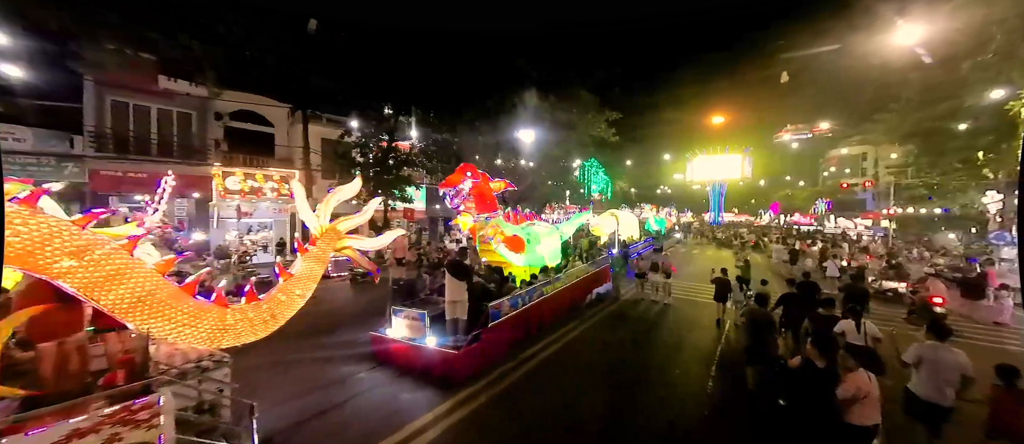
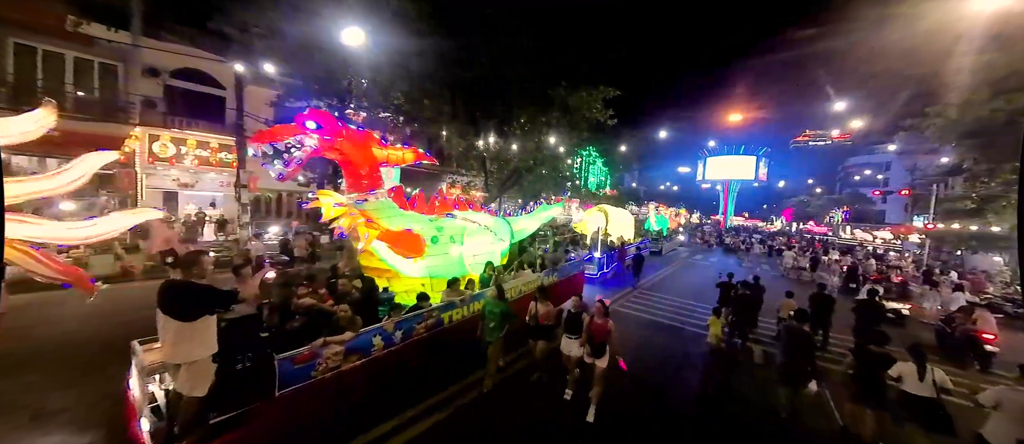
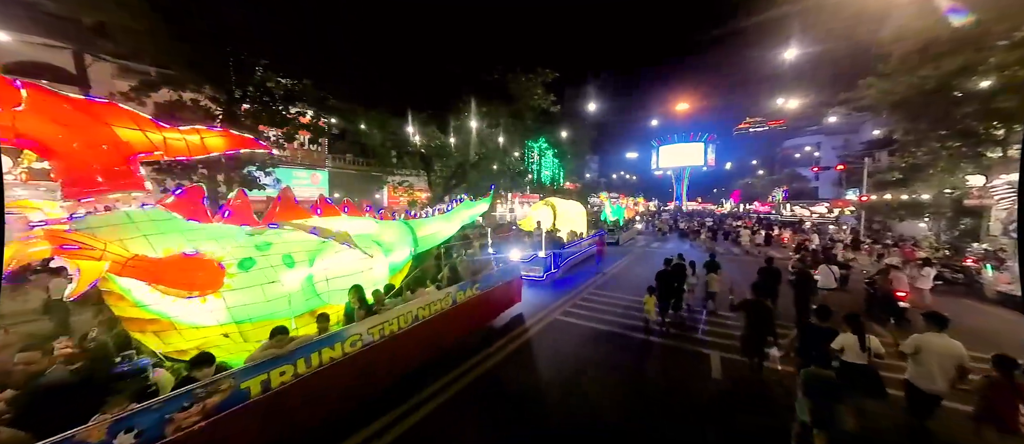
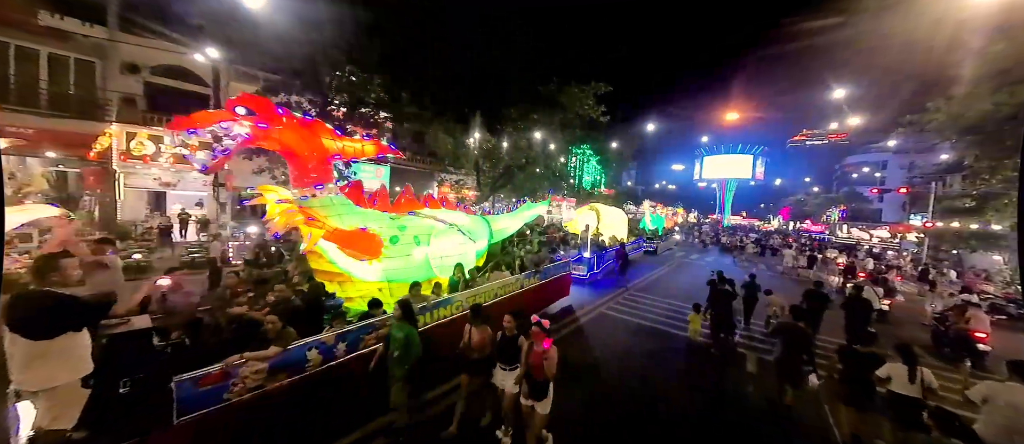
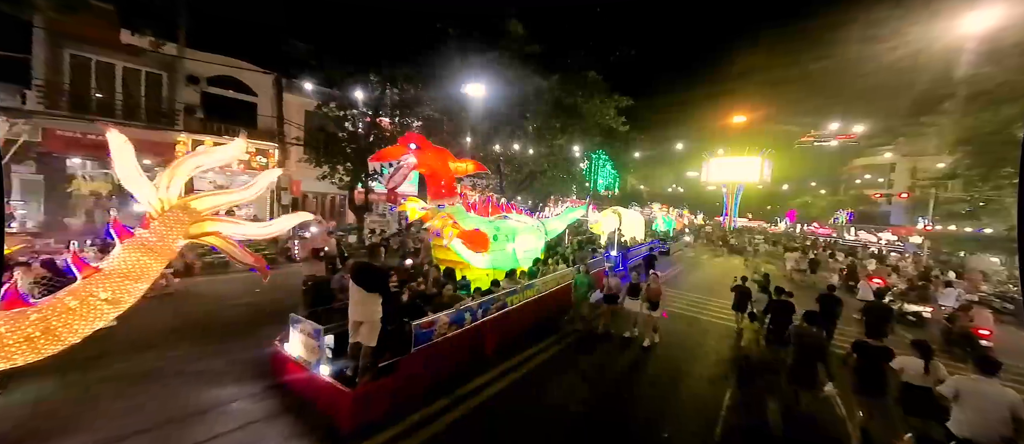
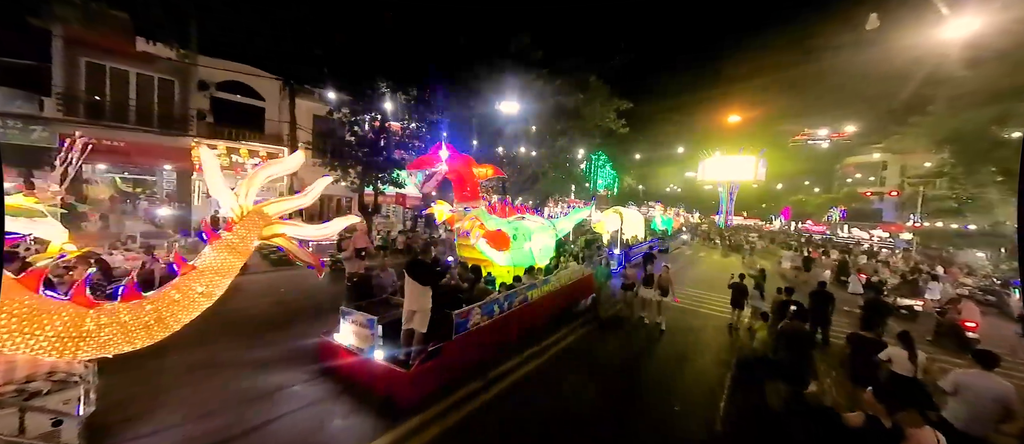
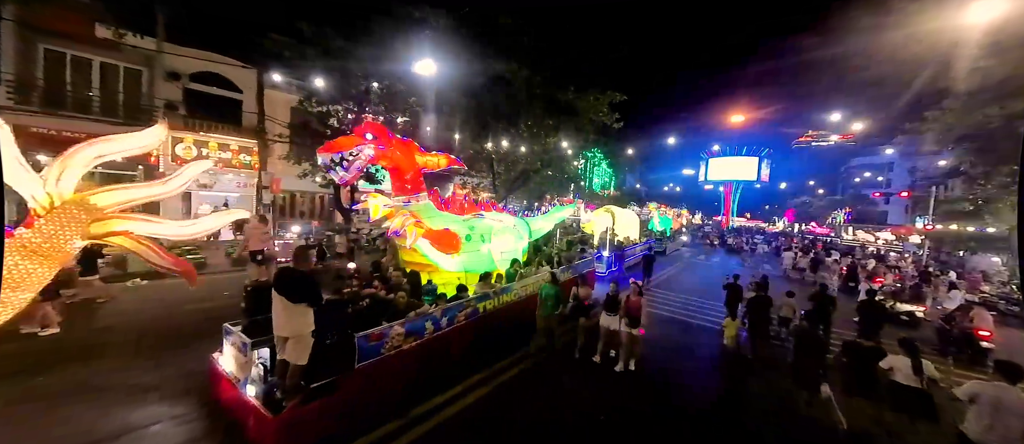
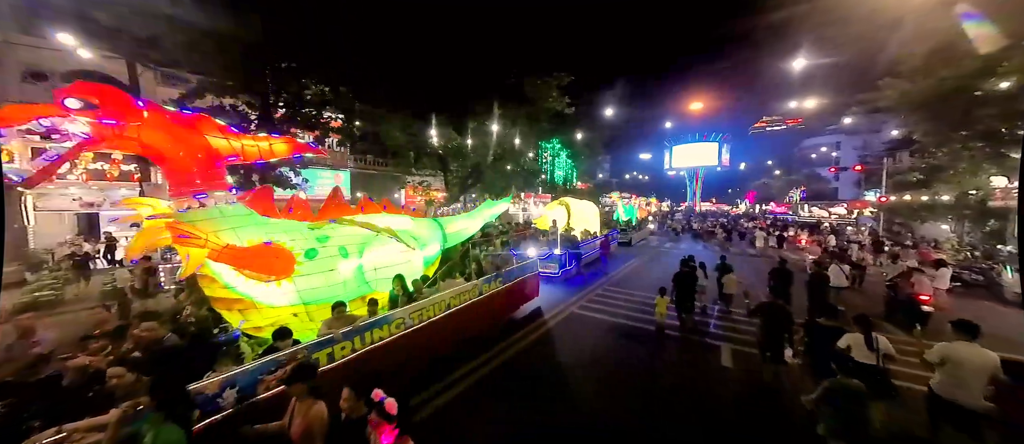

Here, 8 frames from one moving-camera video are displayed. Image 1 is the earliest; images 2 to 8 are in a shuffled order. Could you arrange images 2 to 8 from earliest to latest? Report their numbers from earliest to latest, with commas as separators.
6, 5, 7, 2, 4, 8, 3
